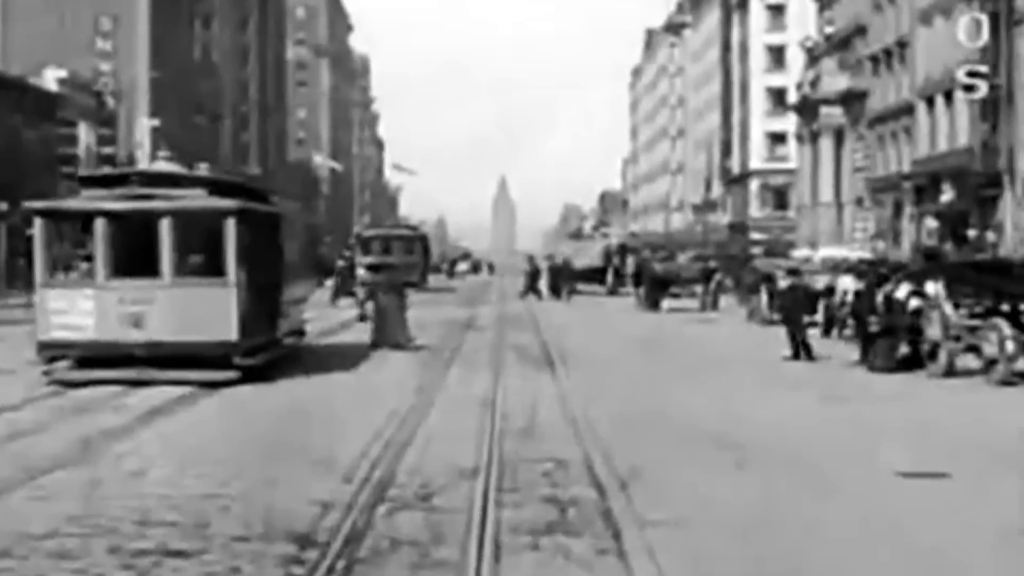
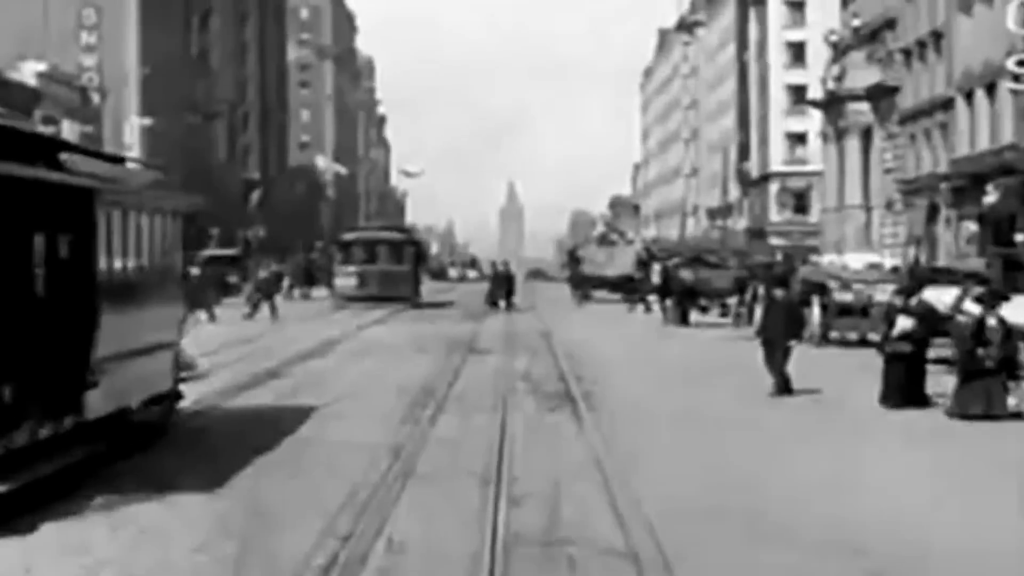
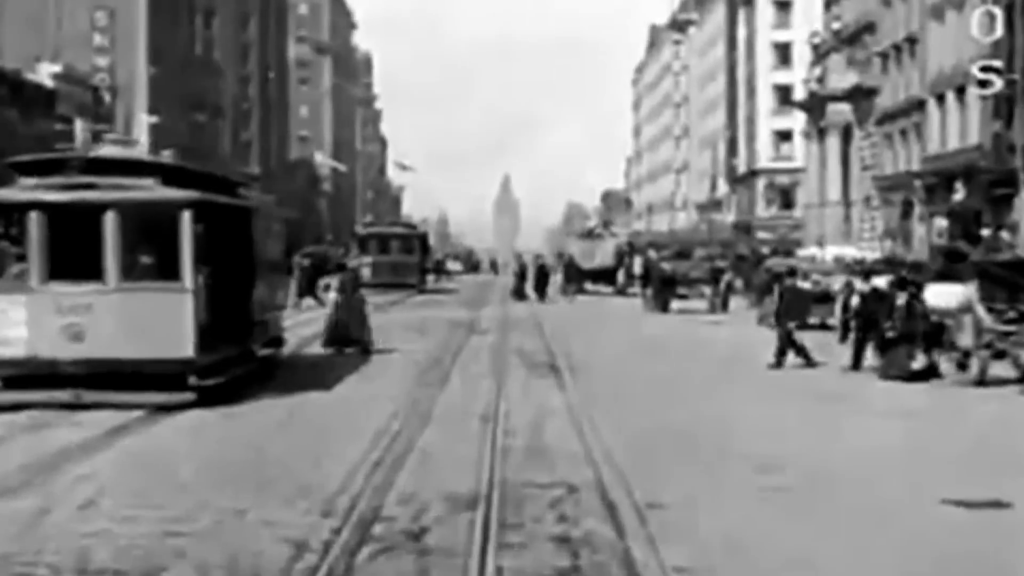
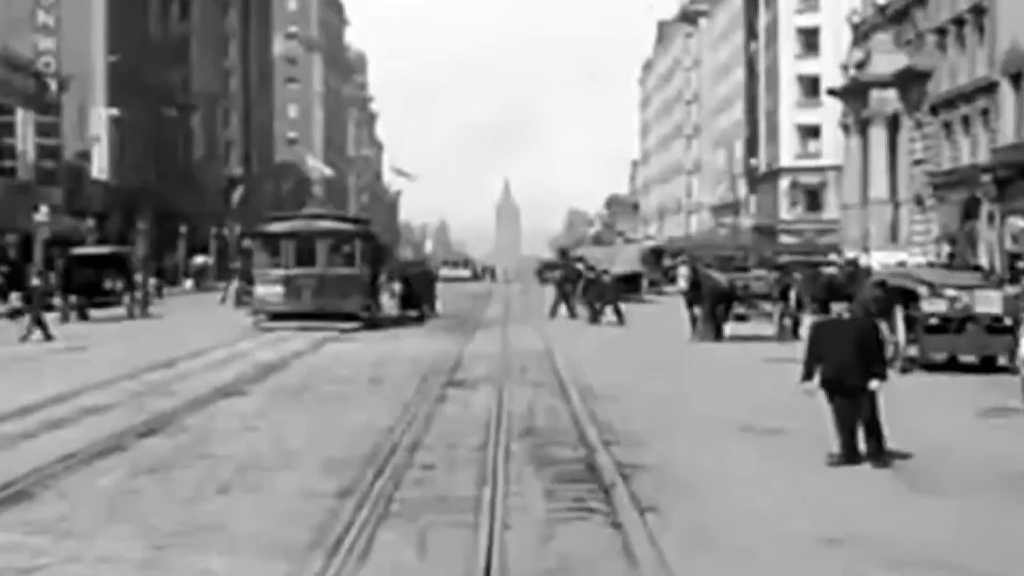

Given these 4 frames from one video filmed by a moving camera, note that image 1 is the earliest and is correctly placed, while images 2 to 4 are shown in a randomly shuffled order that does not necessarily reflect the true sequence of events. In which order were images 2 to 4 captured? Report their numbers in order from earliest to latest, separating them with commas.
3, 2, 4
